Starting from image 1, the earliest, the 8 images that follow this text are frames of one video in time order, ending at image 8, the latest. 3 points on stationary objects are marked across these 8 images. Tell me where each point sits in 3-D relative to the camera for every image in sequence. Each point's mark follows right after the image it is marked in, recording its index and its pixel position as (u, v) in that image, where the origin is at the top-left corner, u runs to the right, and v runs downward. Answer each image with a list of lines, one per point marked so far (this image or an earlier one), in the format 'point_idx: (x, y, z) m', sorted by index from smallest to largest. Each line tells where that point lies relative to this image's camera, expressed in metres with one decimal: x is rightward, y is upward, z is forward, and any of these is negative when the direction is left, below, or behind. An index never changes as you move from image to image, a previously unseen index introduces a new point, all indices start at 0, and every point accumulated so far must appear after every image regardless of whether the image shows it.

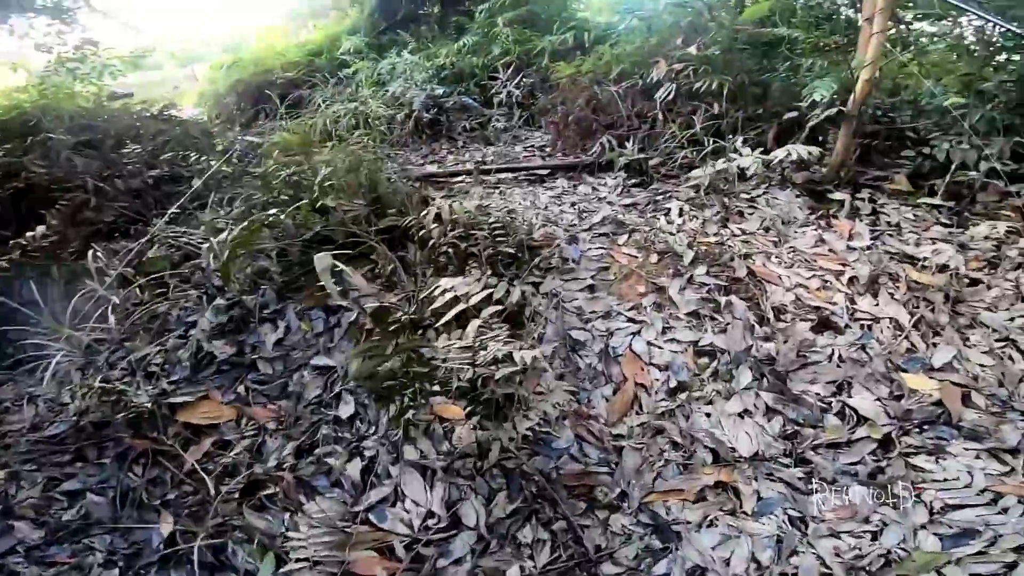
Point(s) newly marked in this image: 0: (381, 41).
0: (-1.3, +2.5, +5.8) m
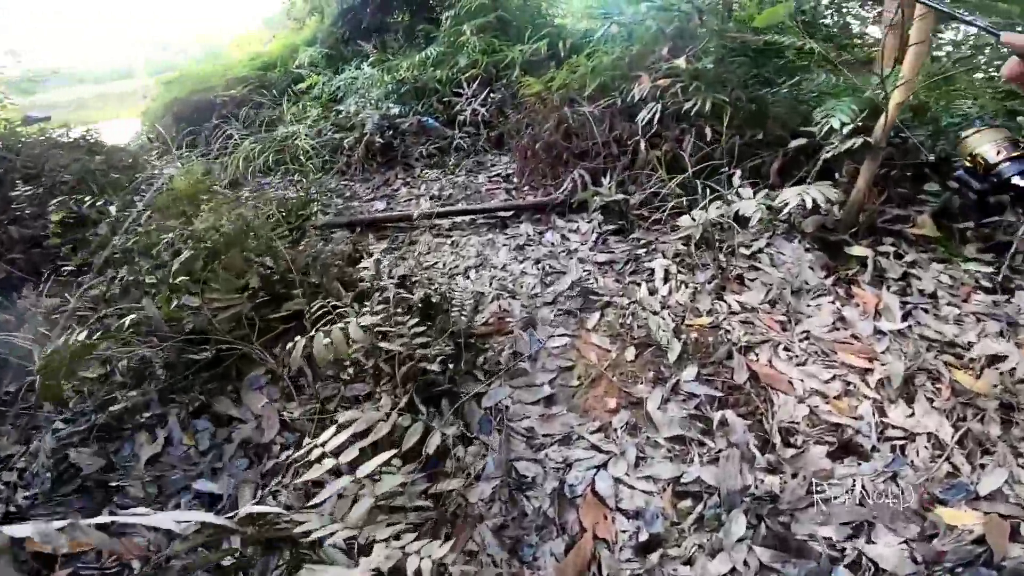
0: (-1.6, +2.2, +5.3) m
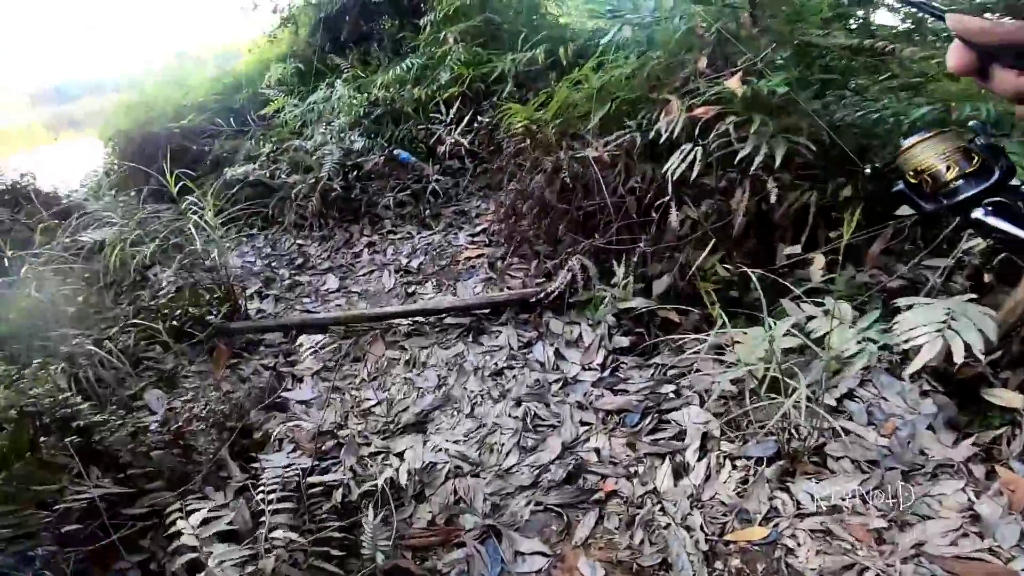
0: (-1.6, +1.8, +4.5) m
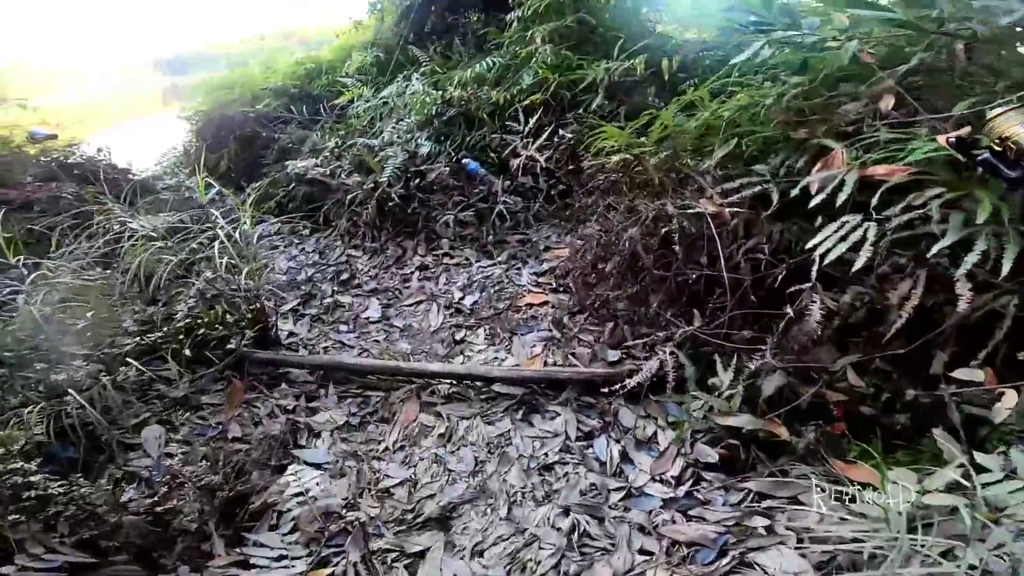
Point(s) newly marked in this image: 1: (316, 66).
0: (-0.9, +1.7, +4.2) m
1: (-1.6, +1.8, +4.5) m
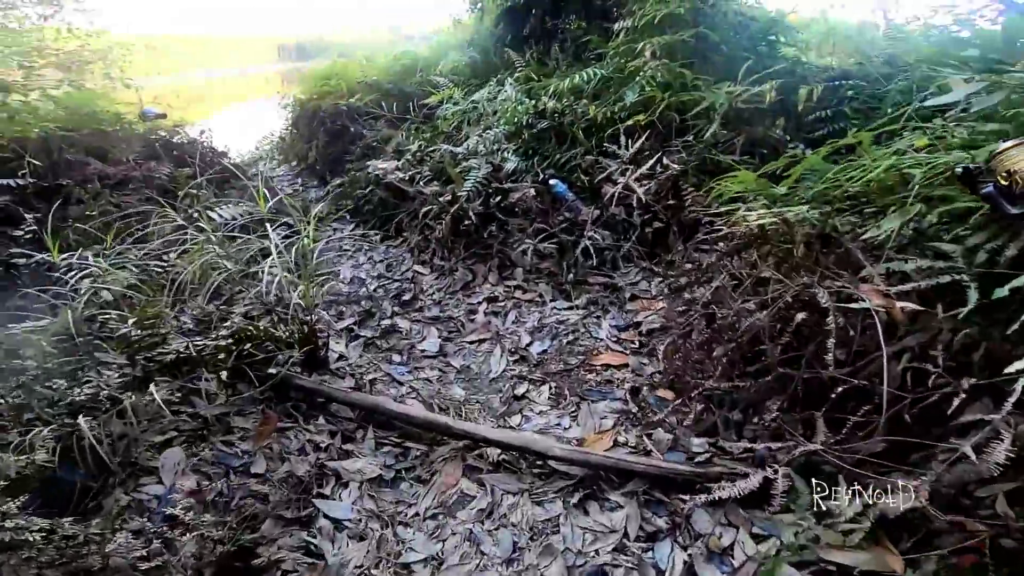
0: (-0.2, +1.6, +4.0) m
1: (-0.8, +1.7, +4.4) m
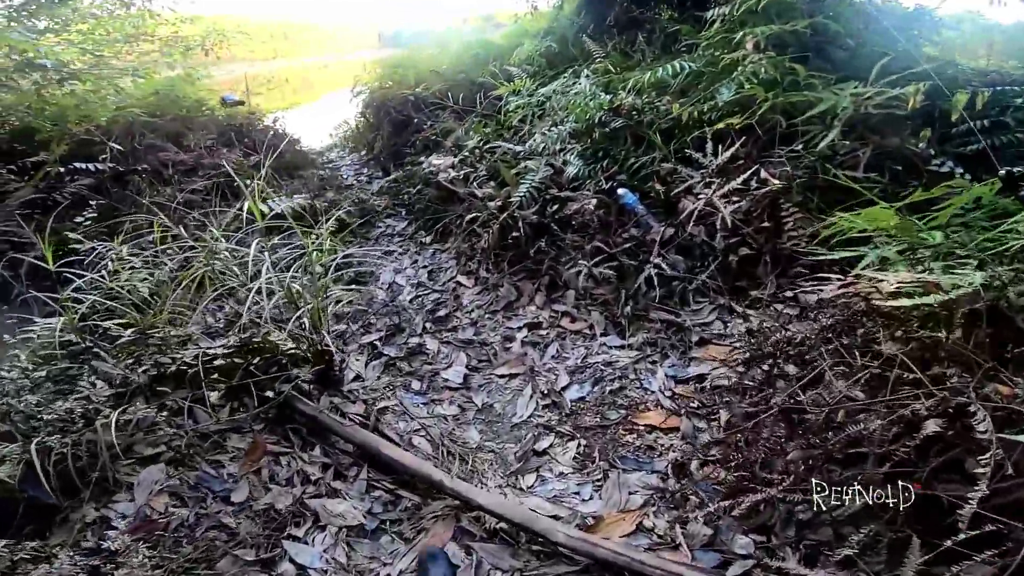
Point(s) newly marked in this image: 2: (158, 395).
0: (+0.4, +1.5, +3.6) m
1: (-0.2, +1.7, +4.1) m
2: (-1.1, -0.3, +1.7) m
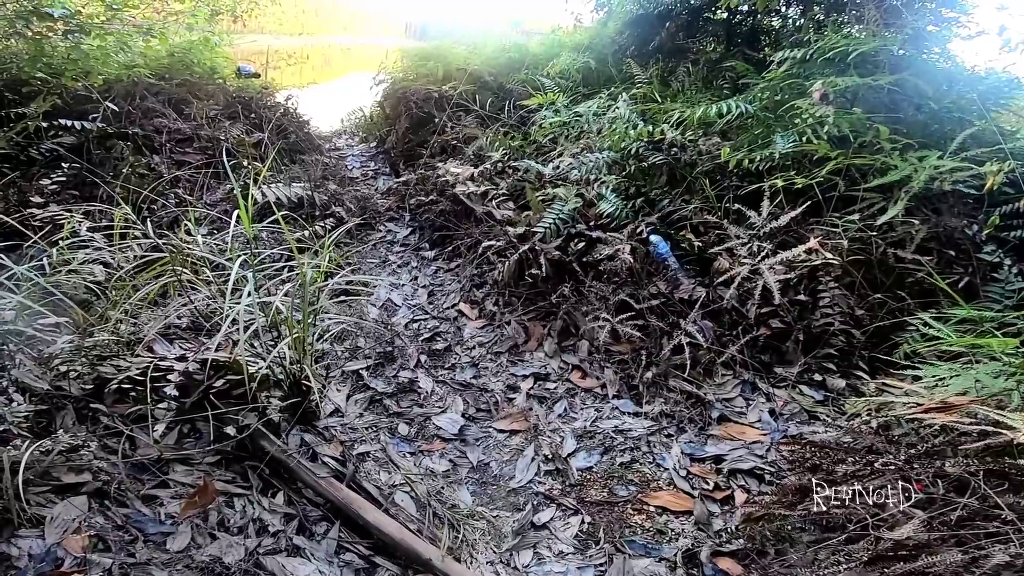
0: (+0.6, +1.3, +3.4) m
1: (+0.1, +1.6, +3.9) m
2: (-1.1, -0.3, +1.5) m
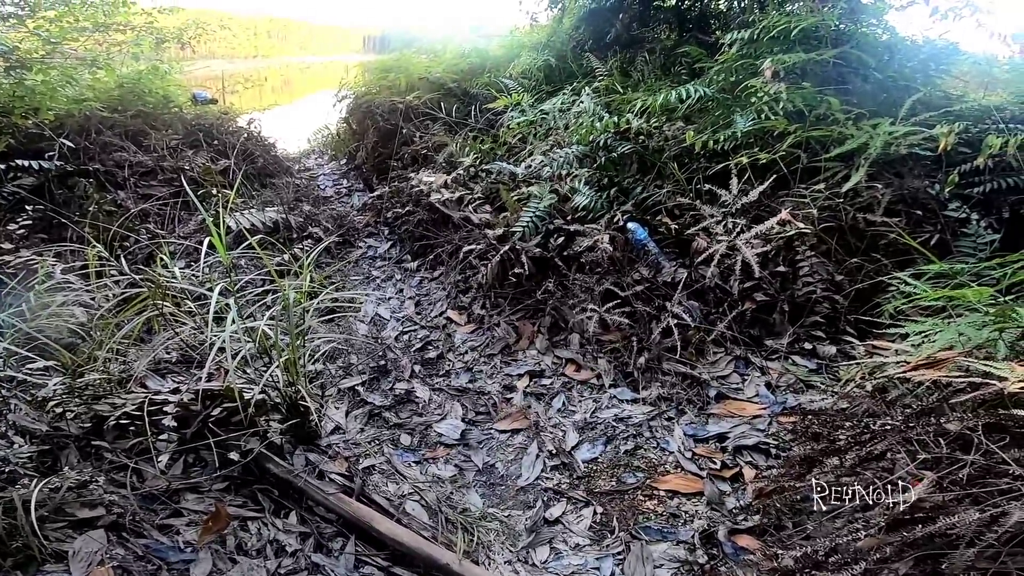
0: (+0.3, +1.4, +3.5) m
1: (-0.2, +1.6, +3.9) m
2: (-1.1, -0.4, +1.5) m
